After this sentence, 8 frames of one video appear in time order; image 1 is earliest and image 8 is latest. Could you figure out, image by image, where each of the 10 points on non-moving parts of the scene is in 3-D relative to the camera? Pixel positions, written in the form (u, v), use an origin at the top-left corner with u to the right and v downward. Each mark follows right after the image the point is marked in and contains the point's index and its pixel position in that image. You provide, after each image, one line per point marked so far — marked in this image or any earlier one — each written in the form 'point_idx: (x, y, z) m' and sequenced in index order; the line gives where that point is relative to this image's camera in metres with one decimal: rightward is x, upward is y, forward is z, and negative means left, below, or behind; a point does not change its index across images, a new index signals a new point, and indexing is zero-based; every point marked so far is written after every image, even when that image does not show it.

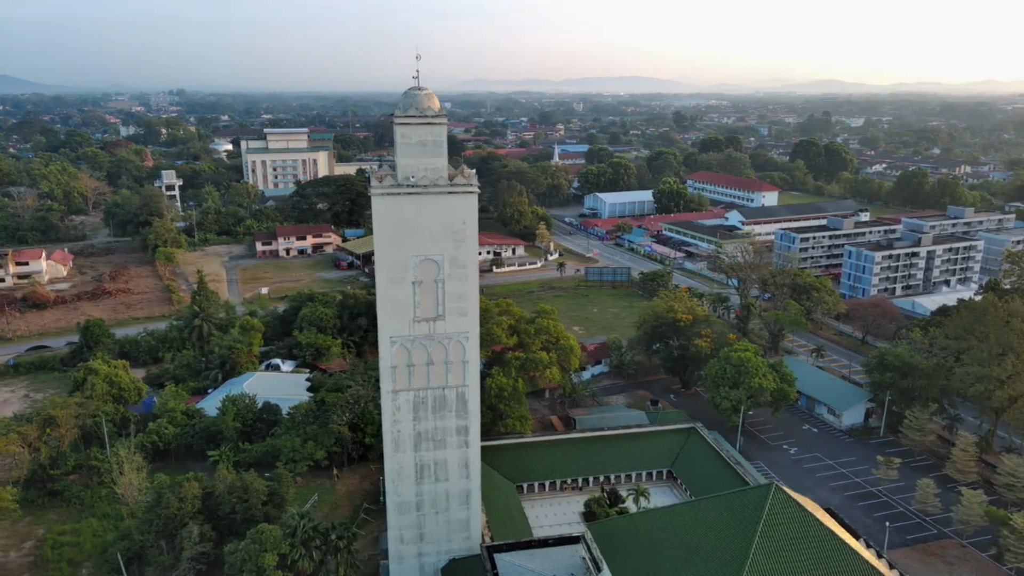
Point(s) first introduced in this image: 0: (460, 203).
0: (-1.2, +2.0, +17.4) m
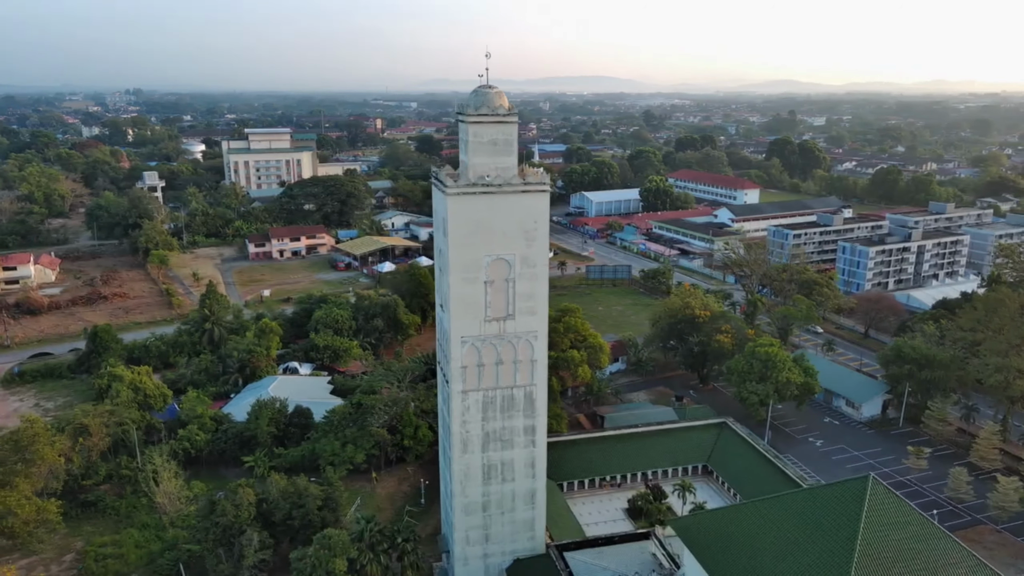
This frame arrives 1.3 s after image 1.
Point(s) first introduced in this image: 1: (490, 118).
0: (+0.5, +2.1, +17.4) m
1: (-0.5, +4.0, +17.1) m
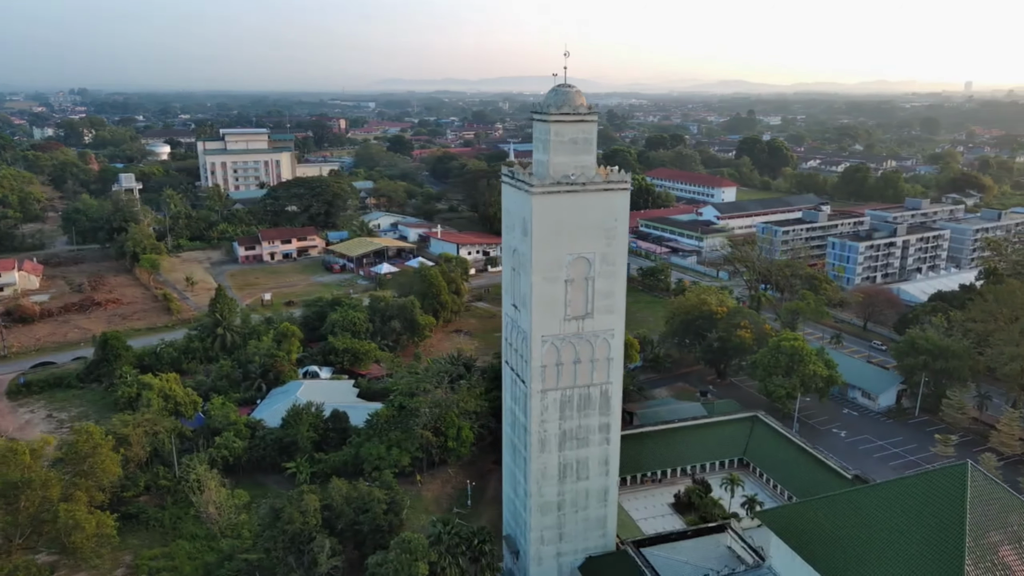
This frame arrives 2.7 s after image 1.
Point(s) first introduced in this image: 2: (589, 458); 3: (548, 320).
0: (+2.4, +2.1, +17.5) m
1: (+1.4, +4.0, +17.1) m
2: (+2.0, -4.4, +19.0) m
3: (+0.8, -0.8, +17.6) m
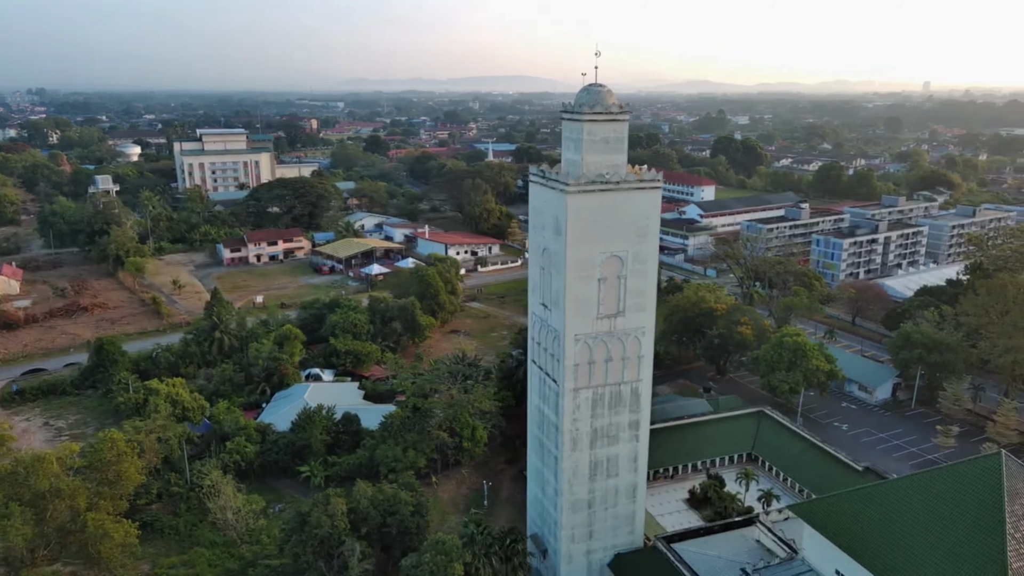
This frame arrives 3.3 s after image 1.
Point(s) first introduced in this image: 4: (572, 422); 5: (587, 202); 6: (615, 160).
0: (+3.2, +2.2, +17.6) m
1: (+2.2, +4.1, +17.2) m
2: (+2.8, -4.4, +19.1) m
3: (+1.6, -0.7, +17.6) m
4: (+1.5, -3.4, +18.3) m
5: (+1.7, +2.0, +17.0) m
6: (+2.5, +3.1, +17.5) m
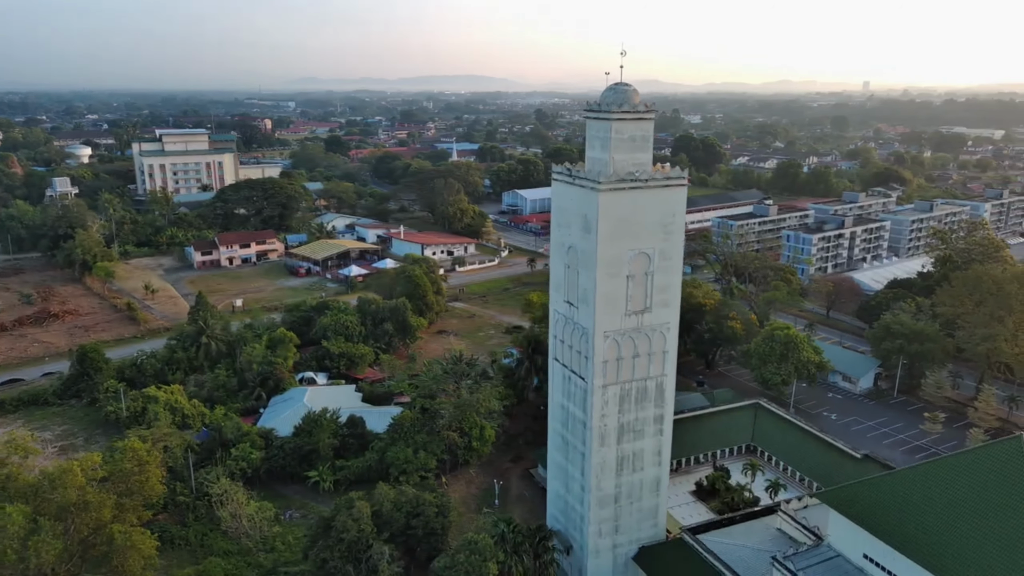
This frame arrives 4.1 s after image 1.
0: (+3.9, +2.3, +17.8) m
1: (+2.9, +4.1, +17.4) m
2: (+3.5, -4.3, +19.3) m
3: (+2.4, -0.7, +17.8) m
4: (+2.2, -3.3, +18.5) m
5: (+2.5, +2.1, +17.2) m
6: (+3.1, +3.1, +17.8) m
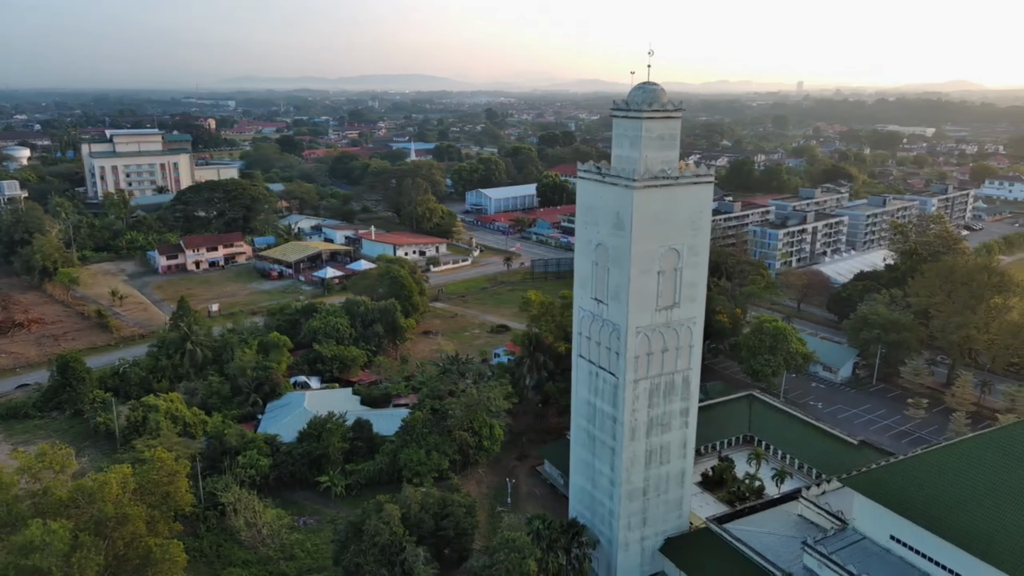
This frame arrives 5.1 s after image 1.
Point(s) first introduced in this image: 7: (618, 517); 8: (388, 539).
0: (+4.6, +2.4, +18.2) m
1: (+3.6, +4.2, +17.7) m
2: (+4.3, -4.2, +19.7) m
3: (+3.2, -0.6, +18.1) m
4: (+3.0, -3.2, +18.8) m
5: (+3.3, +2.2, +17.5) m
6: (+3.9, +3.3, +18.1) m
7: (+2.8, -6.1, +19.4) m
8: (-3.2, -6.4, +18.6) m
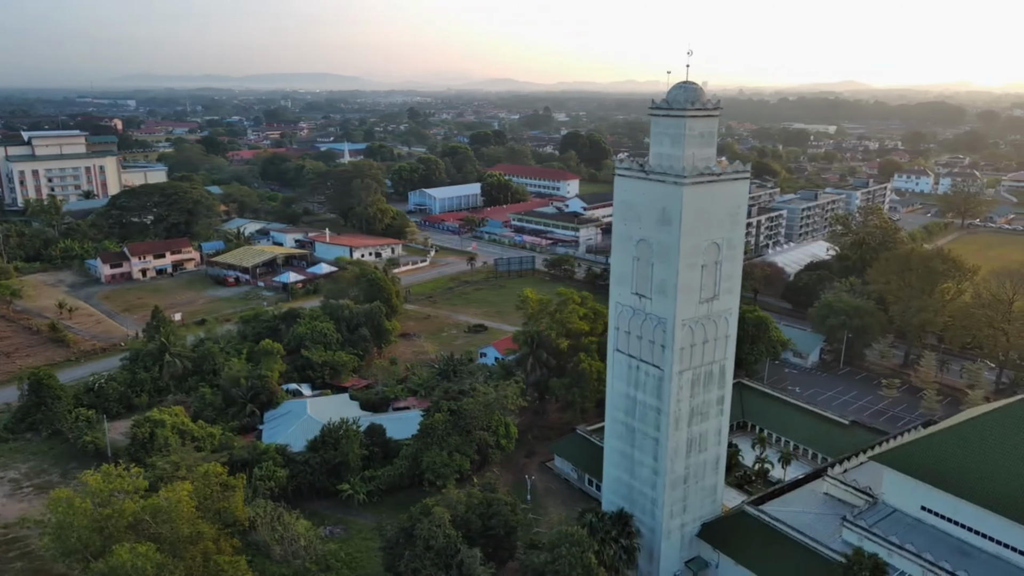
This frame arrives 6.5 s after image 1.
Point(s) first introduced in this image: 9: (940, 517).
0: (+5.8, +2.6, +18.9) m
1: (+4.8, +4.4, +18.3) m
2: (+5.5, -4.0, +20.3) m
3: (+4.5, -0.4, +18.6) m
4: (+4.3, -3.0, +19.3) m
5: (+4.5, +2.3, +18.0) m
6: (+5.0, +3.4, +18.7) m
7: (+4.1, -5.9, +19.9) m
8: (-1.7, -6.4, +18.4) m
9: (+10.8, -5.8, +18.5) m
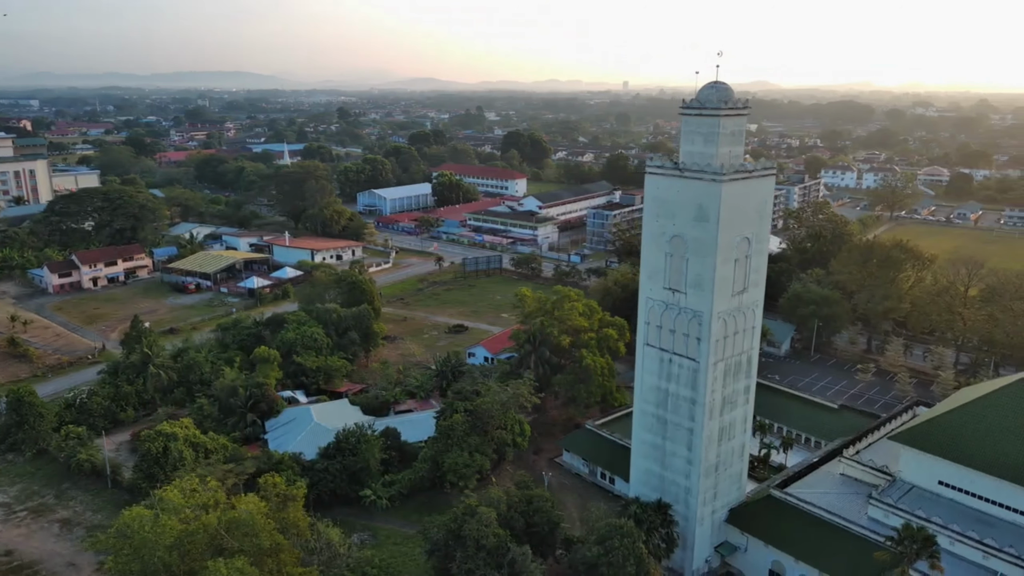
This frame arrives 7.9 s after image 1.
0: (+6.8, +2.8, +19.7) m
1: (+5.8, +4.6, +18.9) m
2: (+6.5, -3.8, +21.1) m
3: (+5.6, -0.2, +19.2) m
4: (+5.4, -2.9, +19.9) m
5: (+5.6, +2.5, +18.7) m
6: (+6.0, +3.6, +19.4) m
7: (+5.2, -5.8, +20.5) m
8: (-0.5, -6.4, +18.5) m
9: (+12.0, -5.4, +19.7) m
